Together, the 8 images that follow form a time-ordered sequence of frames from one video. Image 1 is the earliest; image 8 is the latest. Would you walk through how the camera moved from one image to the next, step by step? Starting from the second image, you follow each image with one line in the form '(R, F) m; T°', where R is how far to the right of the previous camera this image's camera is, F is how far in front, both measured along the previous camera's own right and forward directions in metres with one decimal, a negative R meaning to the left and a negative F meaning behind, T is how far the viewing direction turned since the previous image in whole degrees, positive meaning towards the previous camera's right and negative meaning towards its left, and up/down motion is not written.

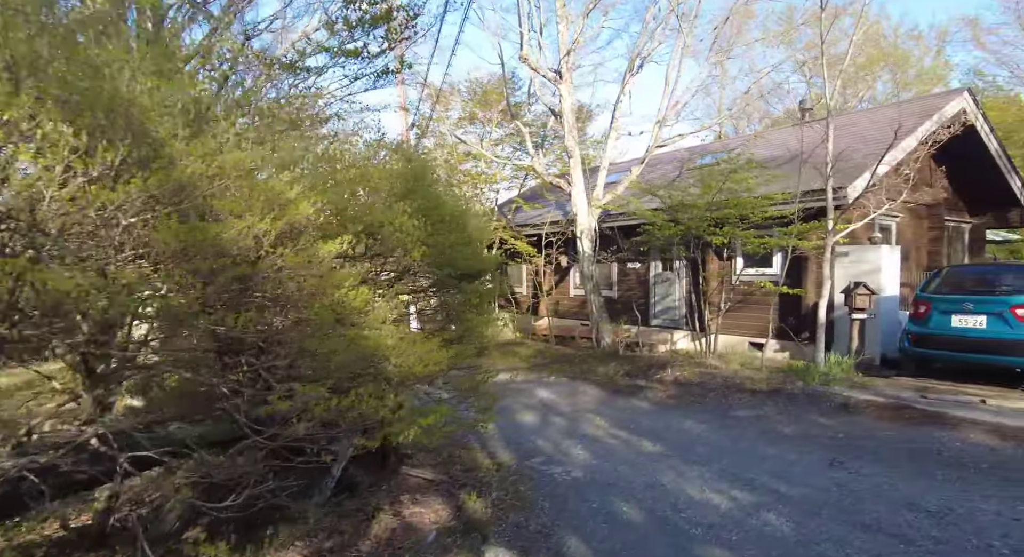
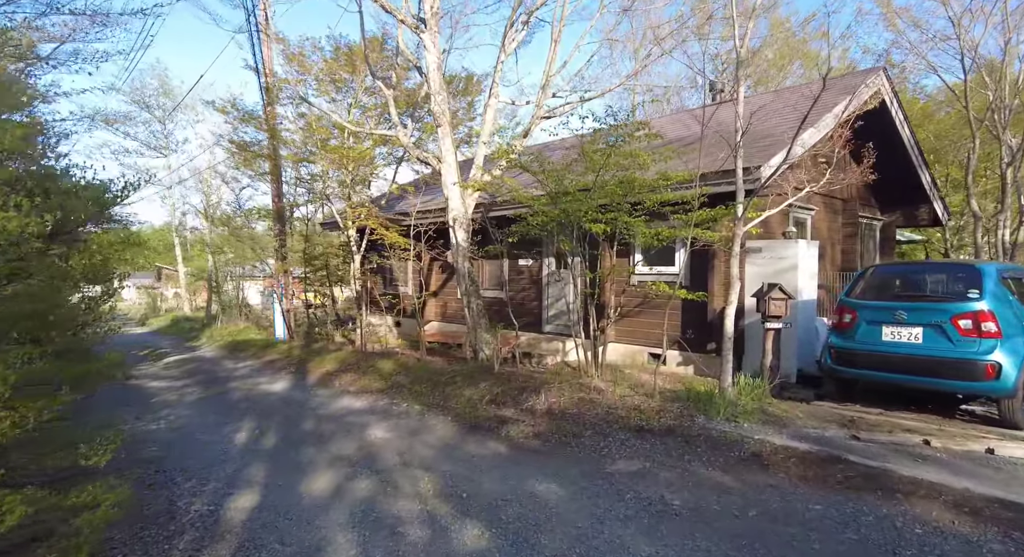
(+1.2, +1.8) m; +7°
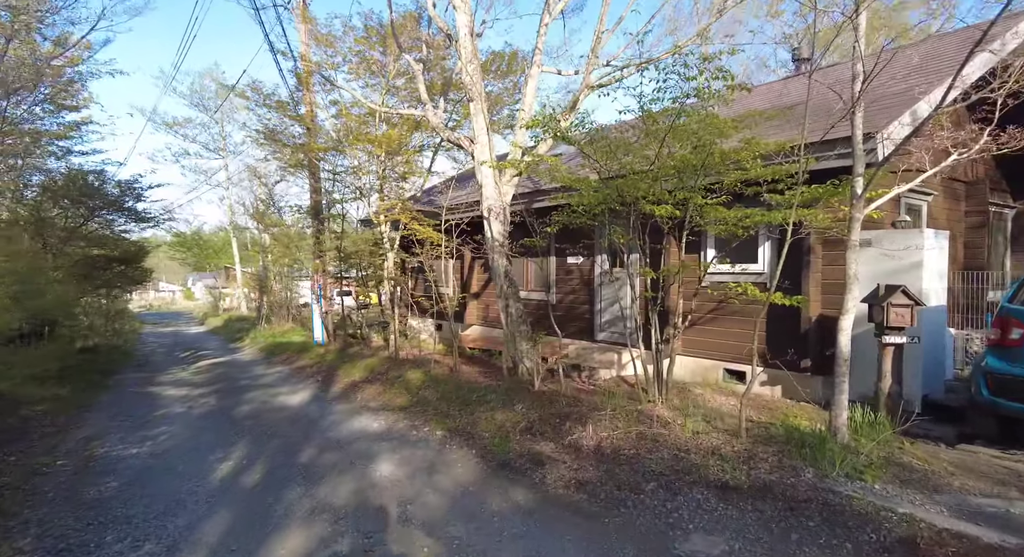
(+0.2, +1.1) m; -7°
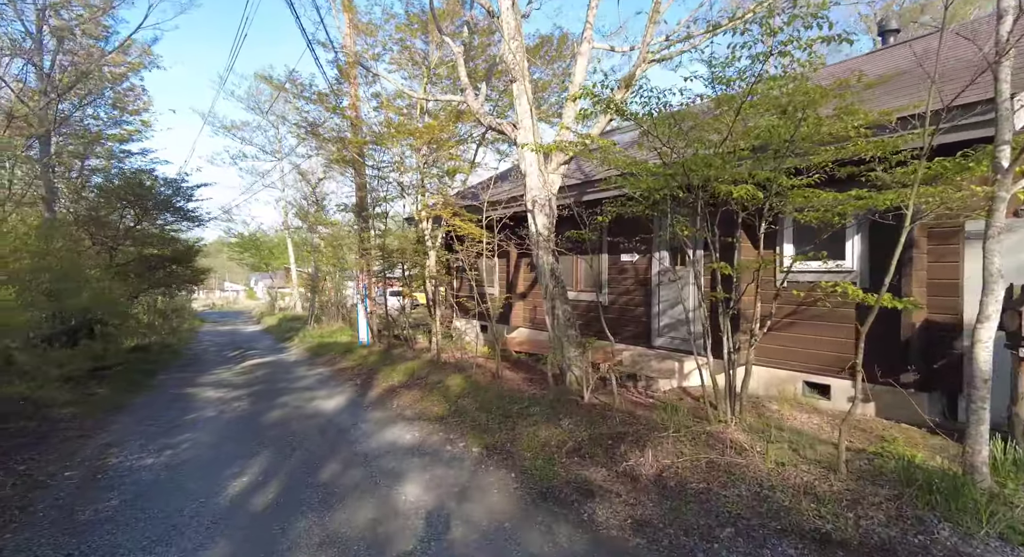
(+0.1, +0.6) m; -6°
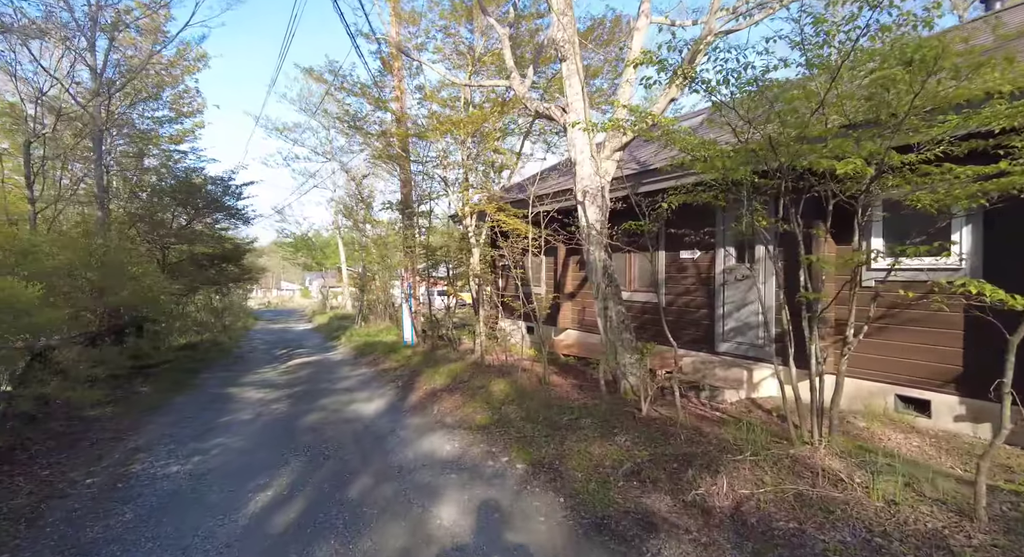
(0.0, +0.5) m; -5°
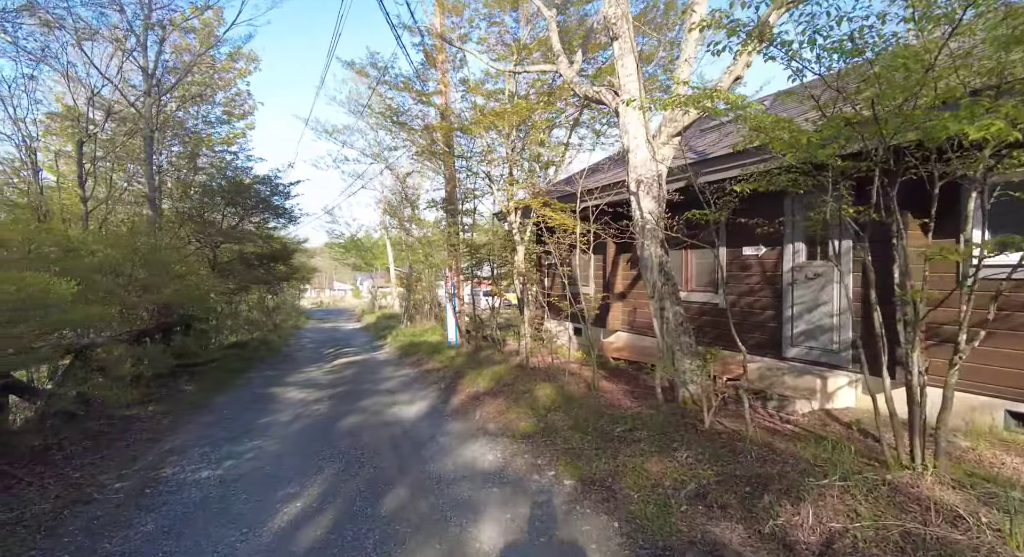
(0.0, +0.4) m; -5°
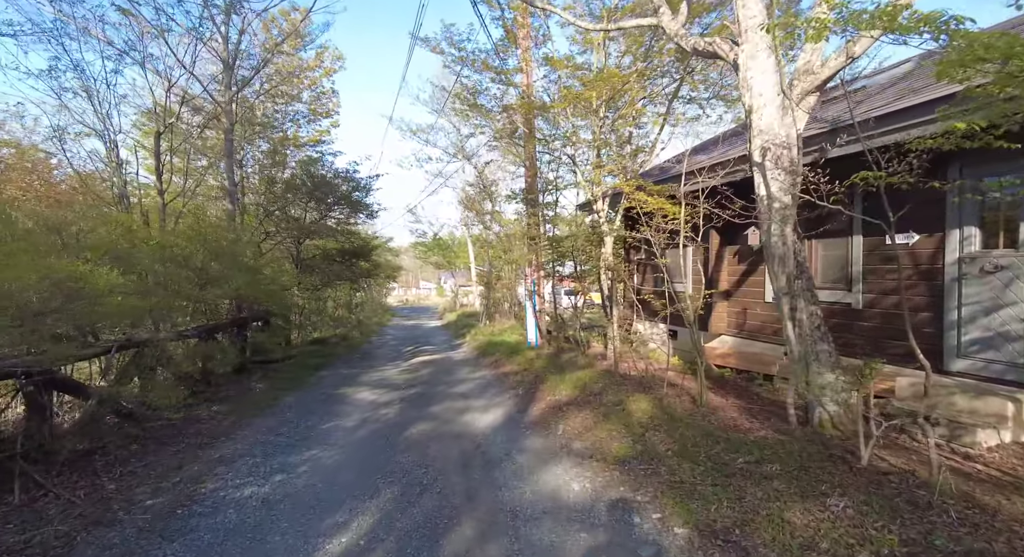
(-0.1, +0.8) m; -9°
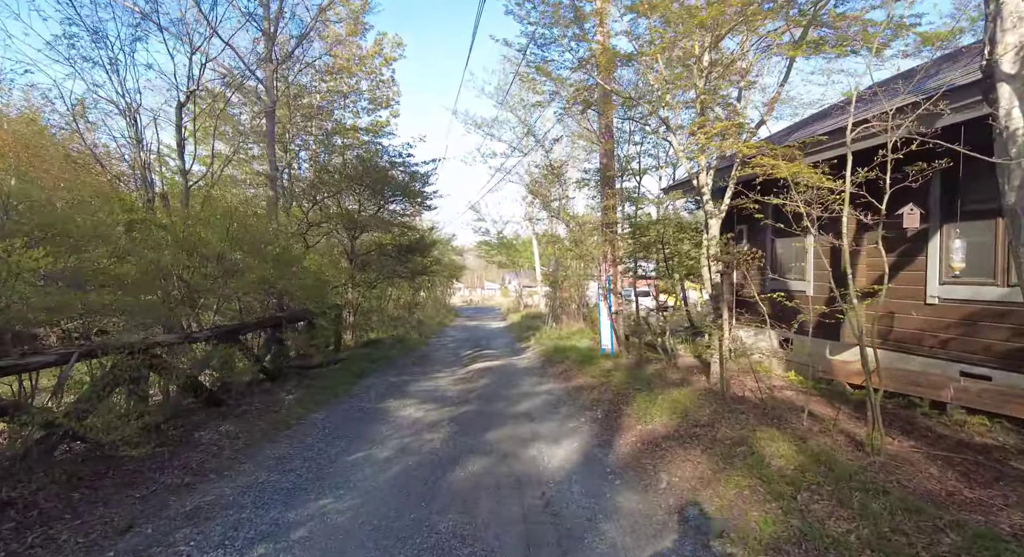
(-0.1, +1.3) m; -7°
